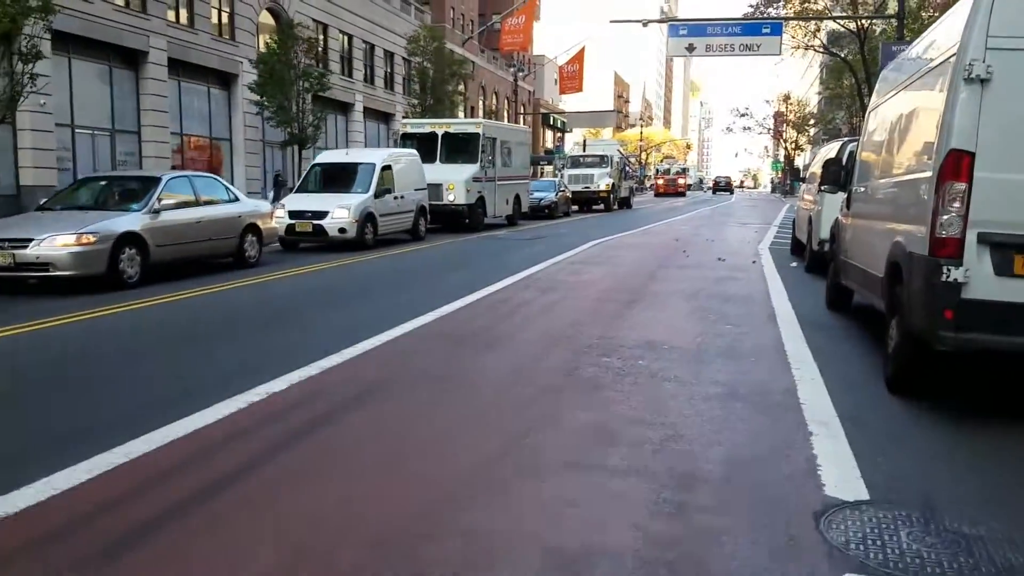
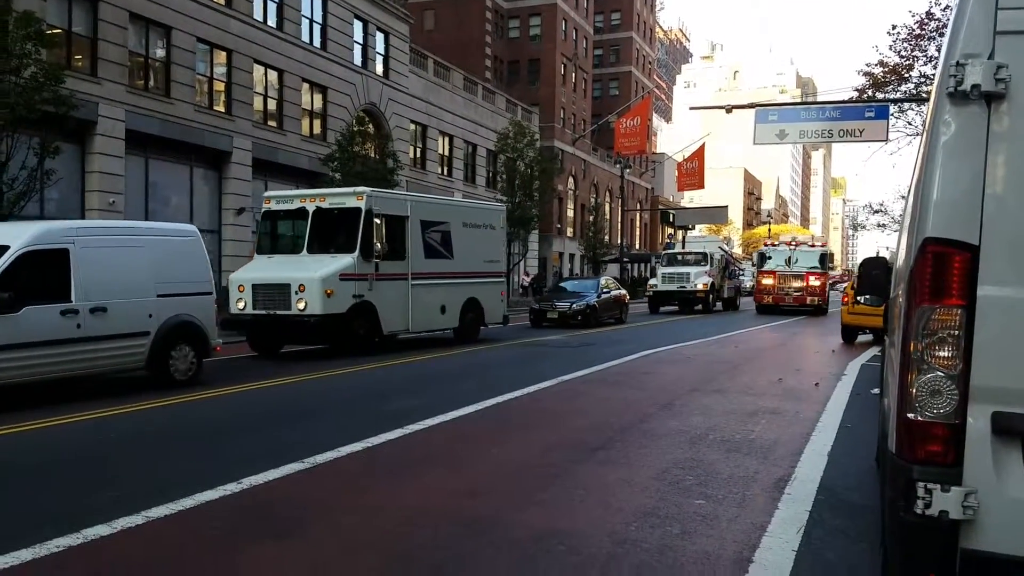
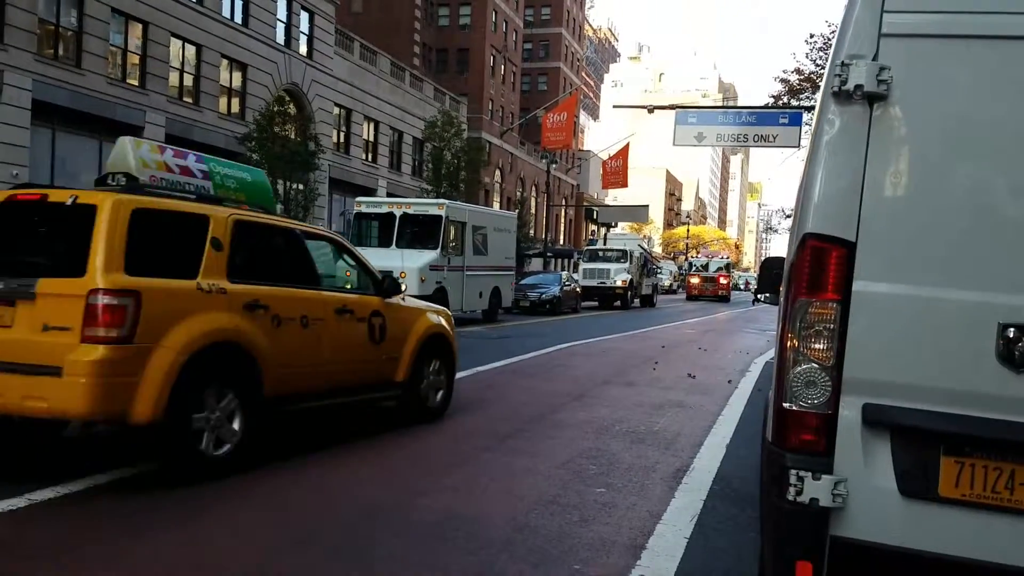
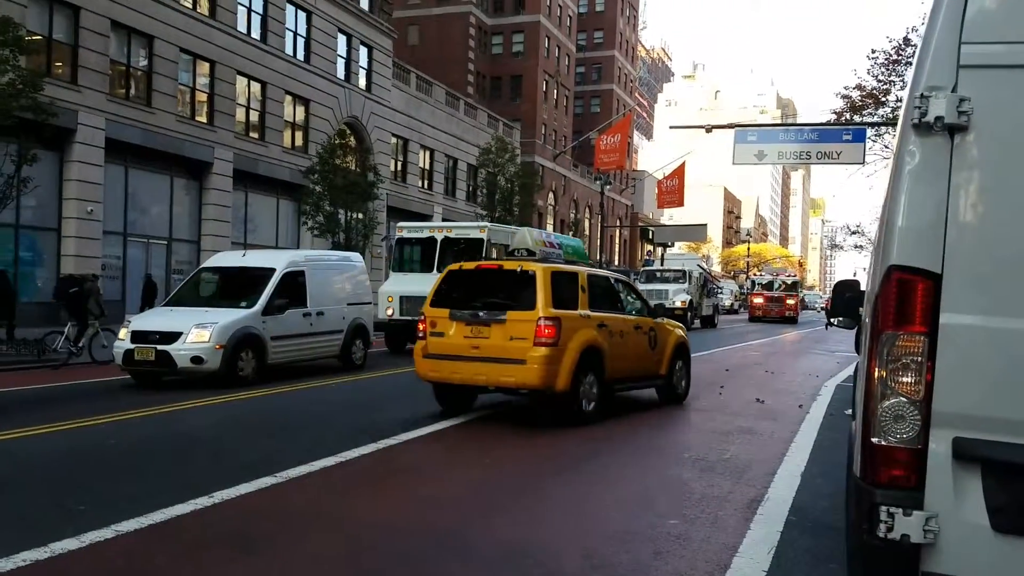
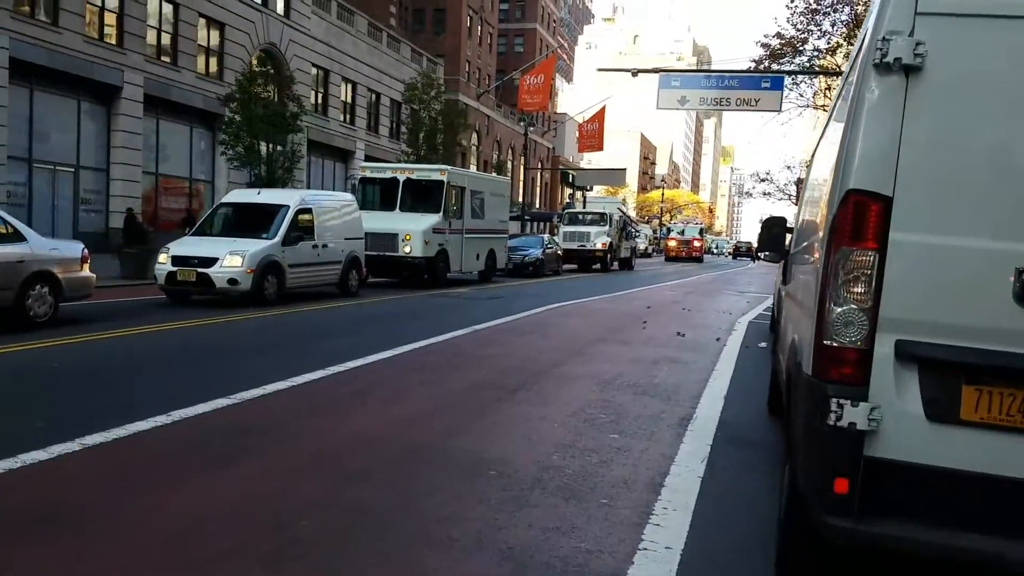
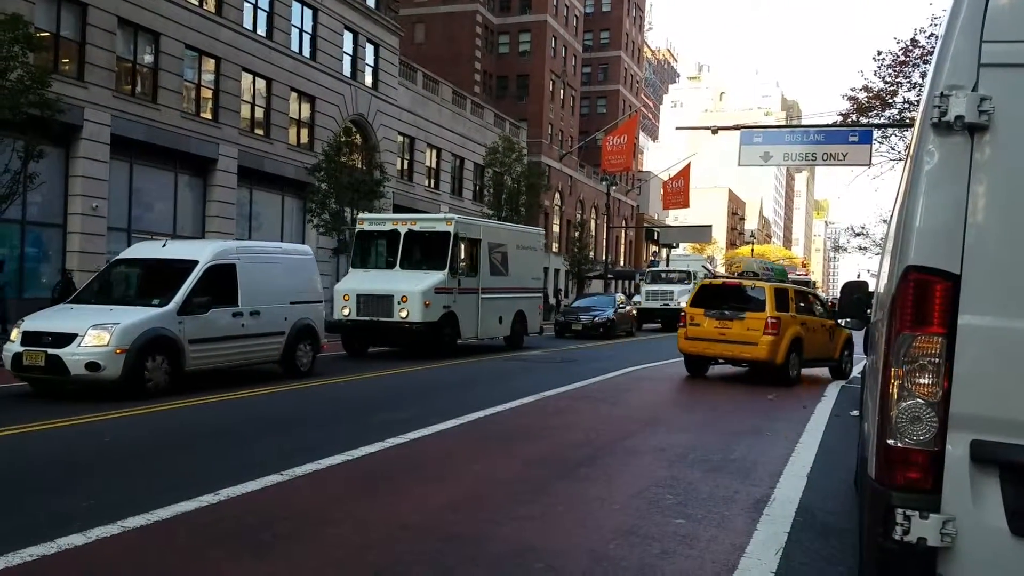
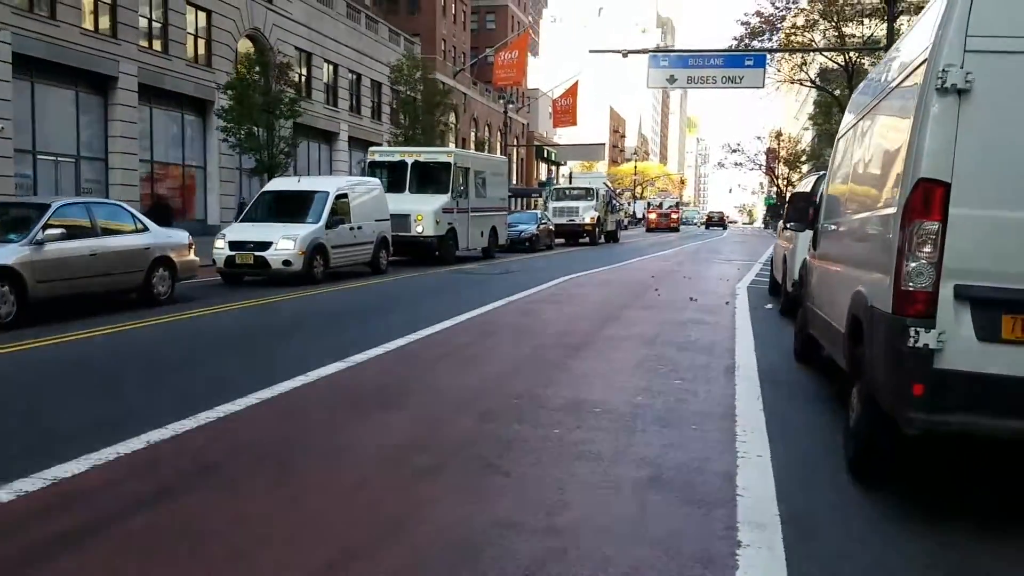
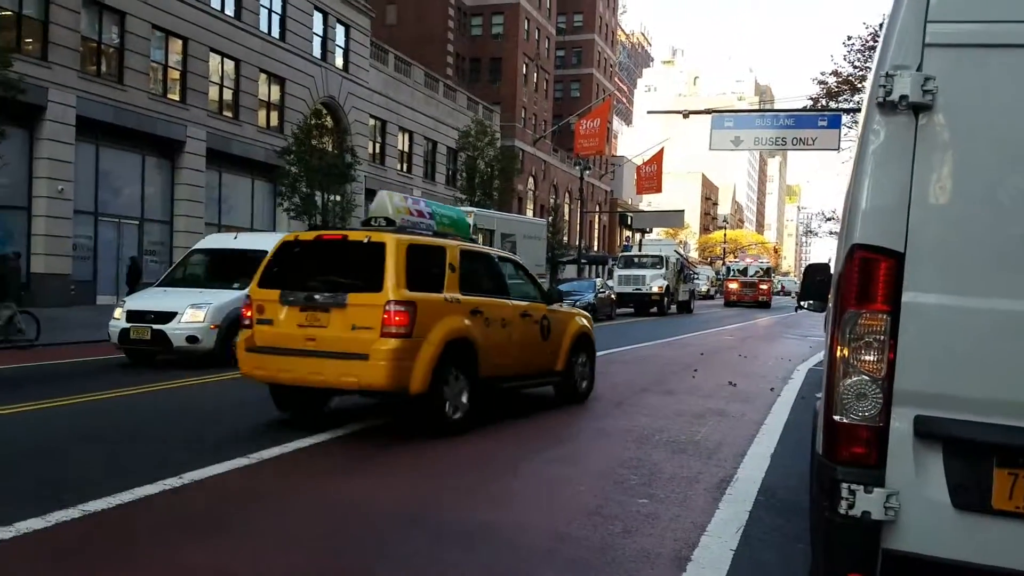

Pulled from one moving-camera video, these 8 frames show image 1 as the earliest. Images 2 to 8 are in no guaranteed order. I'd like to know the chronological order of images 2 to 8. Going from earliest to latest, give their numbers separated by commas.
7, 5, 3, 8, 4, 6, 2
